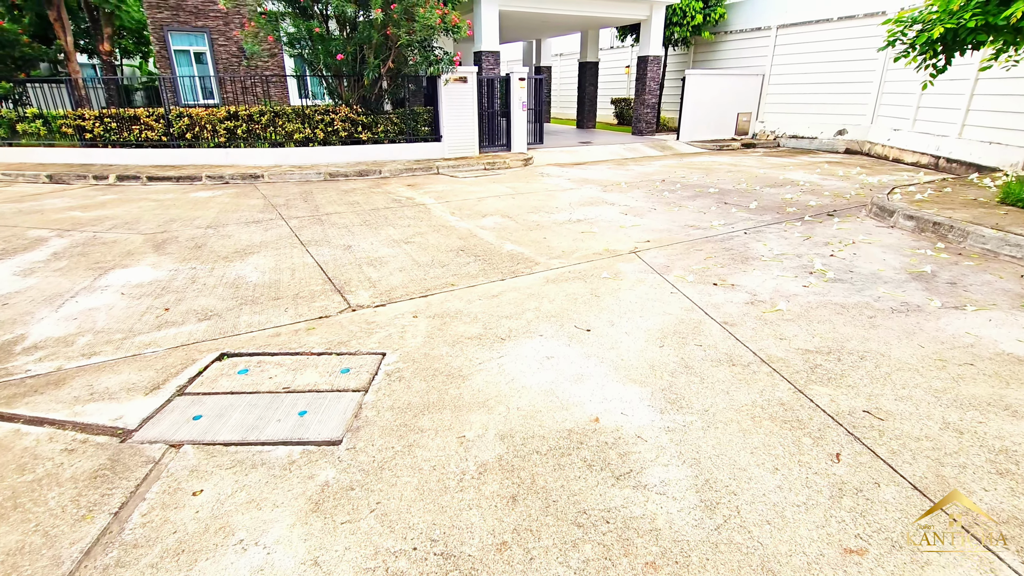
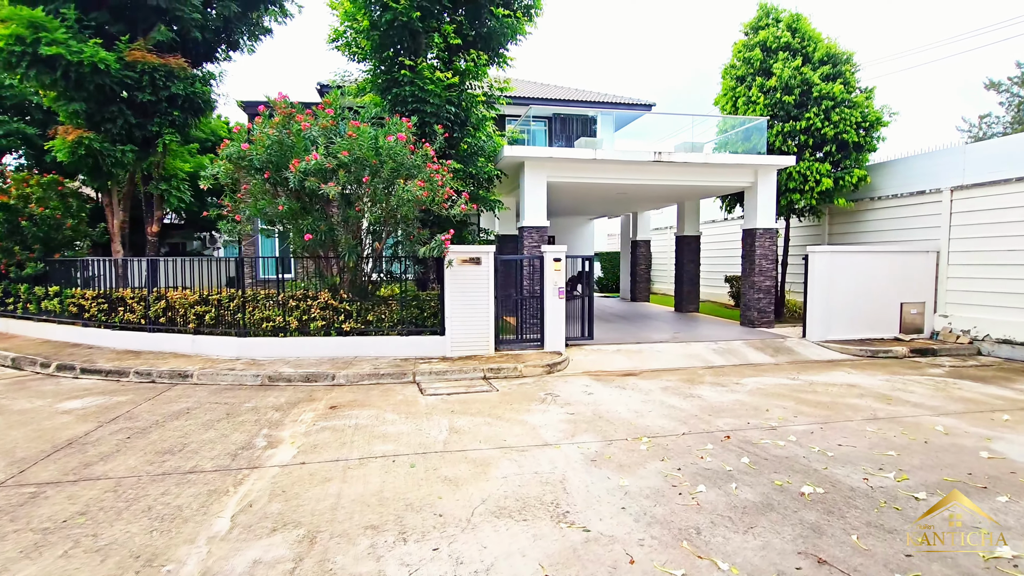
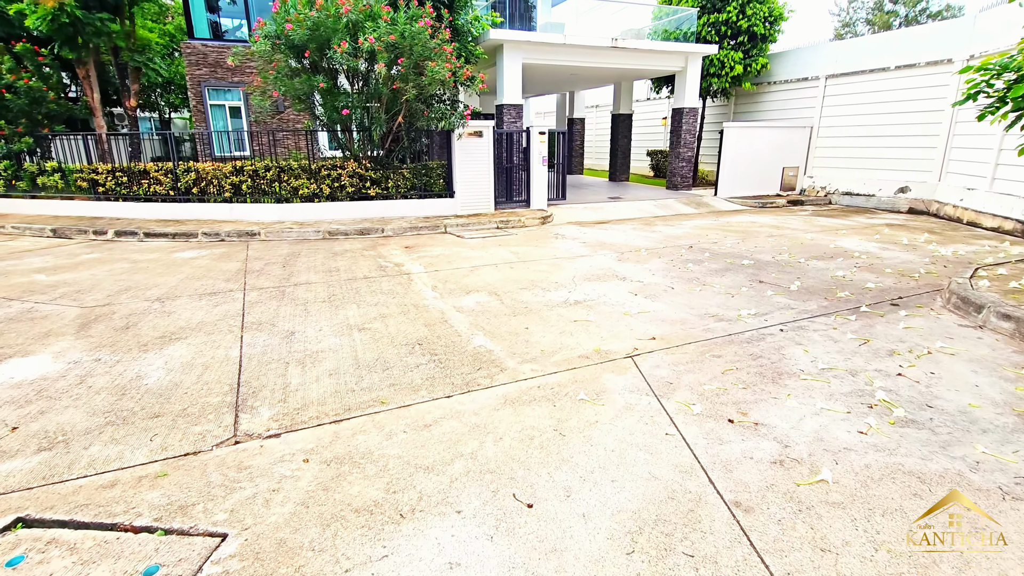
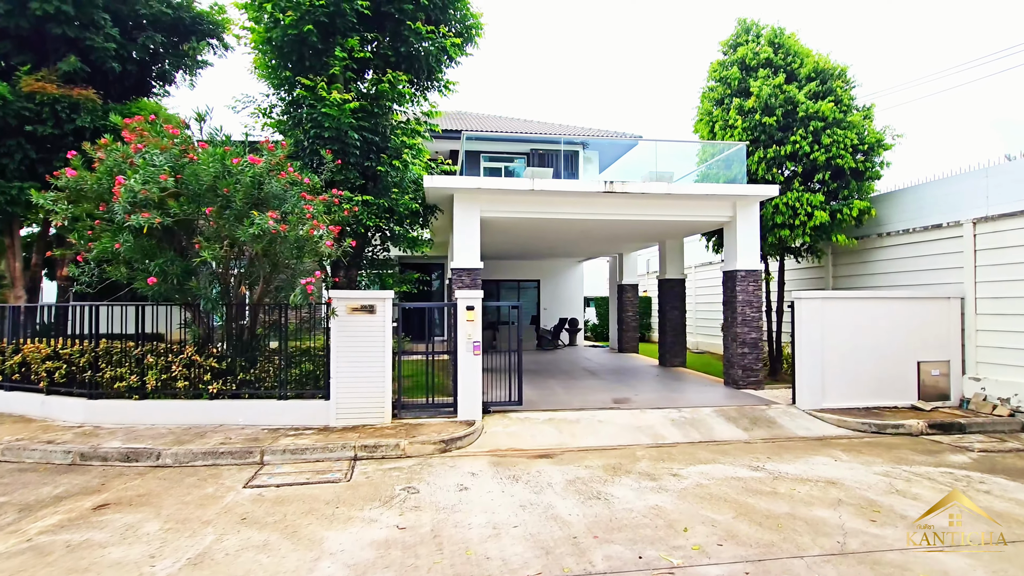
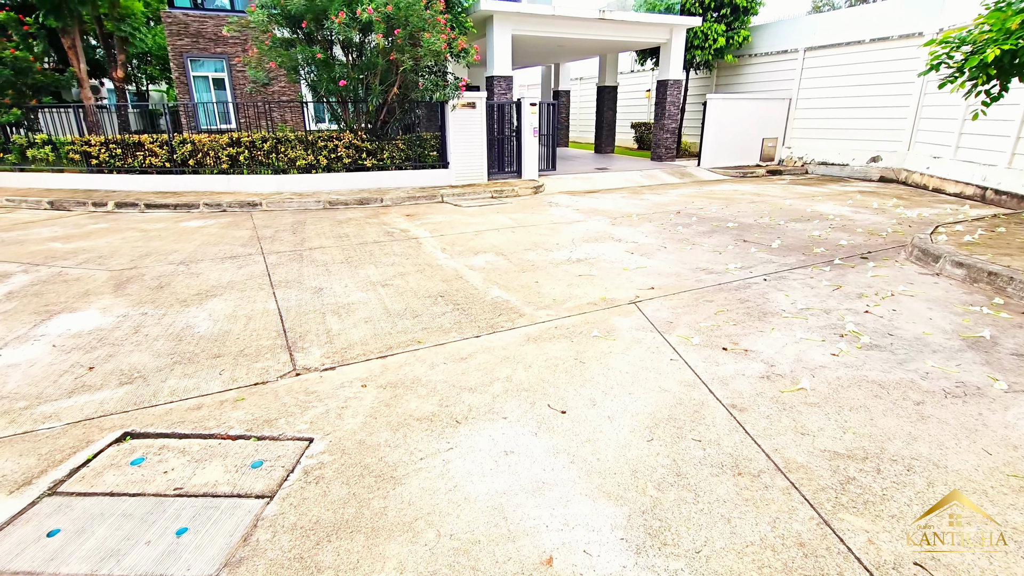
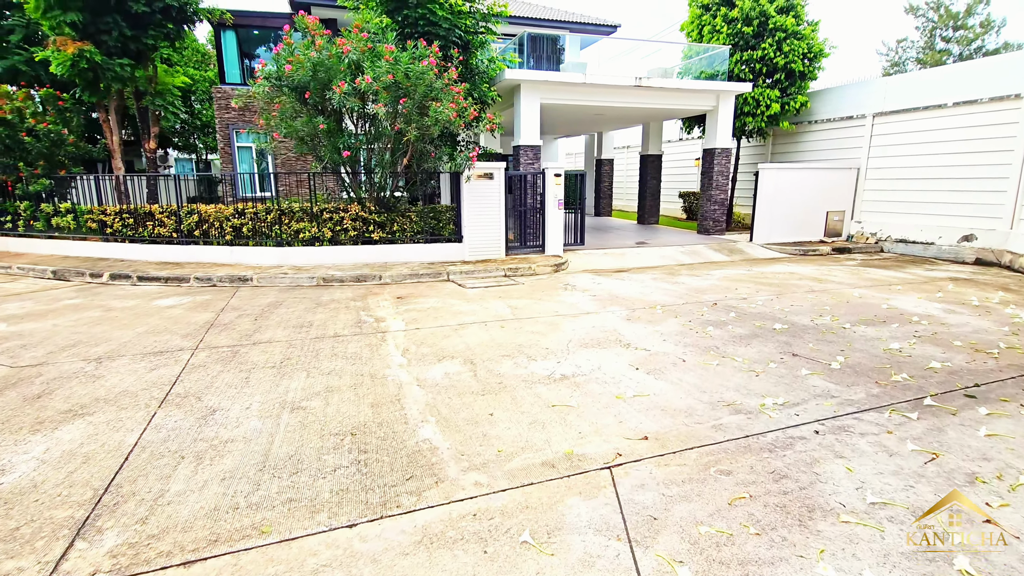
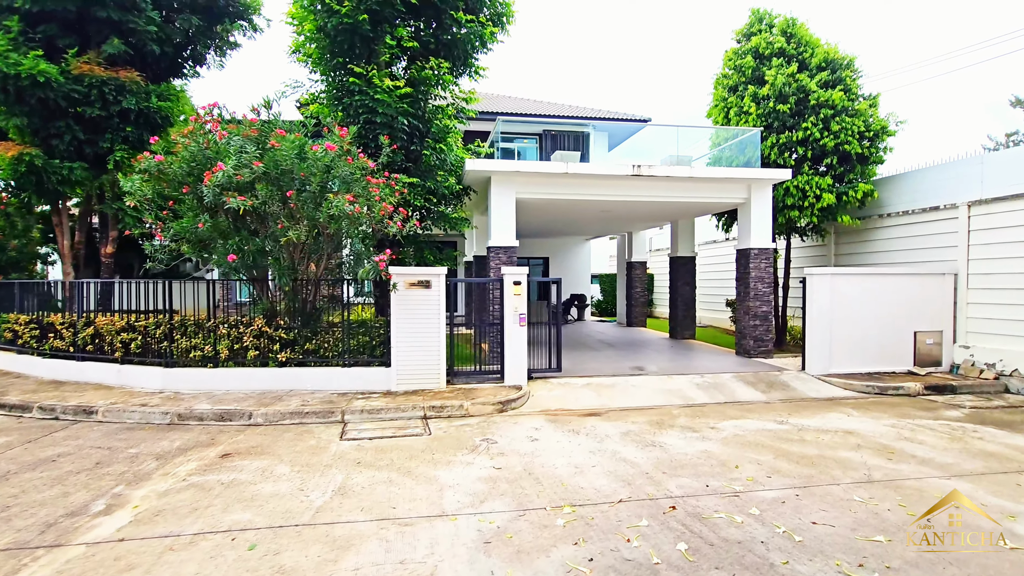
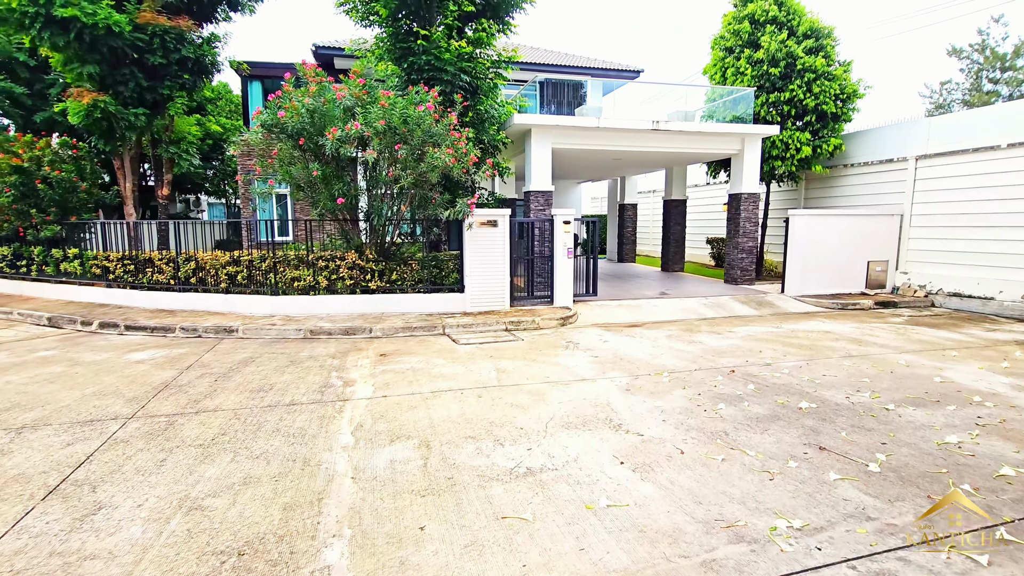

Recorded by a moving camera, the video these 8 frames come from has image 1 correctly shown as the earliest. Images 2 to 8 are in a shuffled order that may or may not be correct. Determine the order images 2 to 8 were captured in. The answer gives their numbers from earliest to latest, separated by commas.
5, 3, 6, 8, 2, 7, 4
